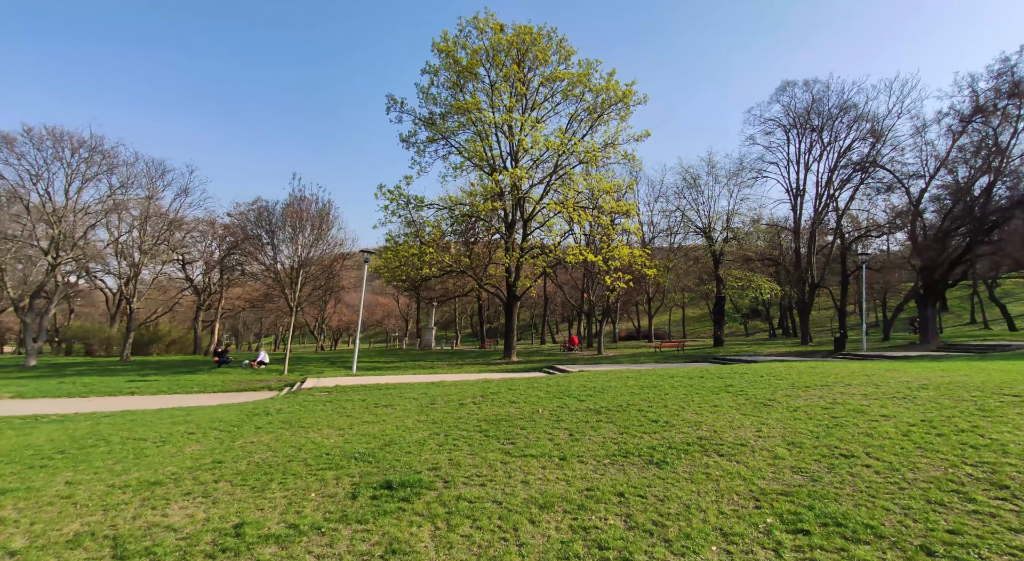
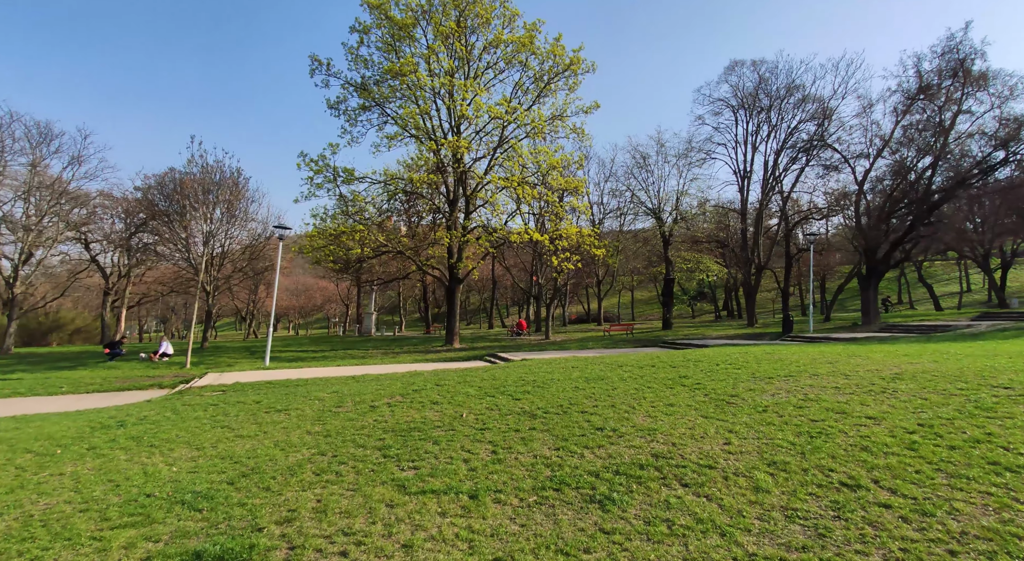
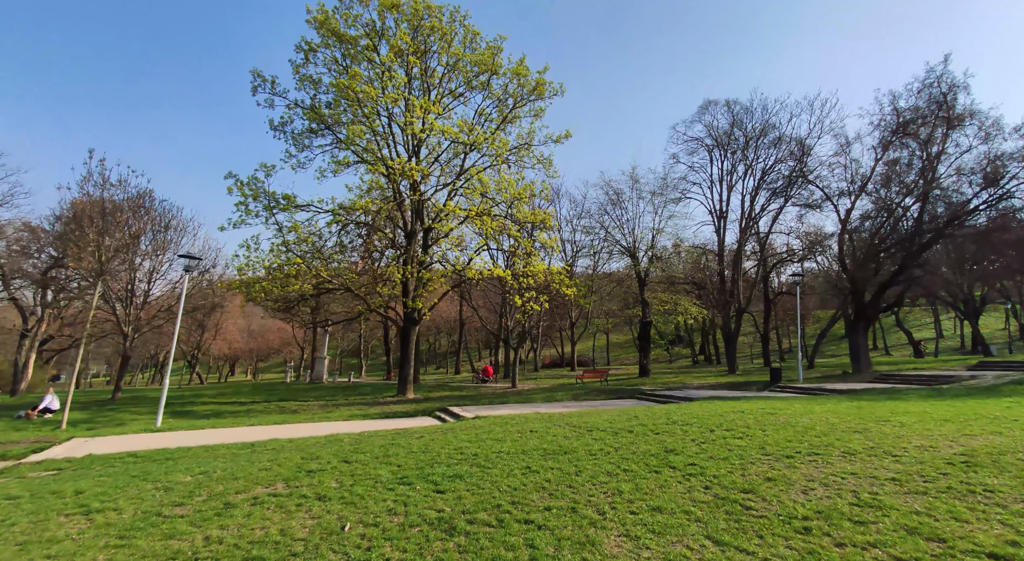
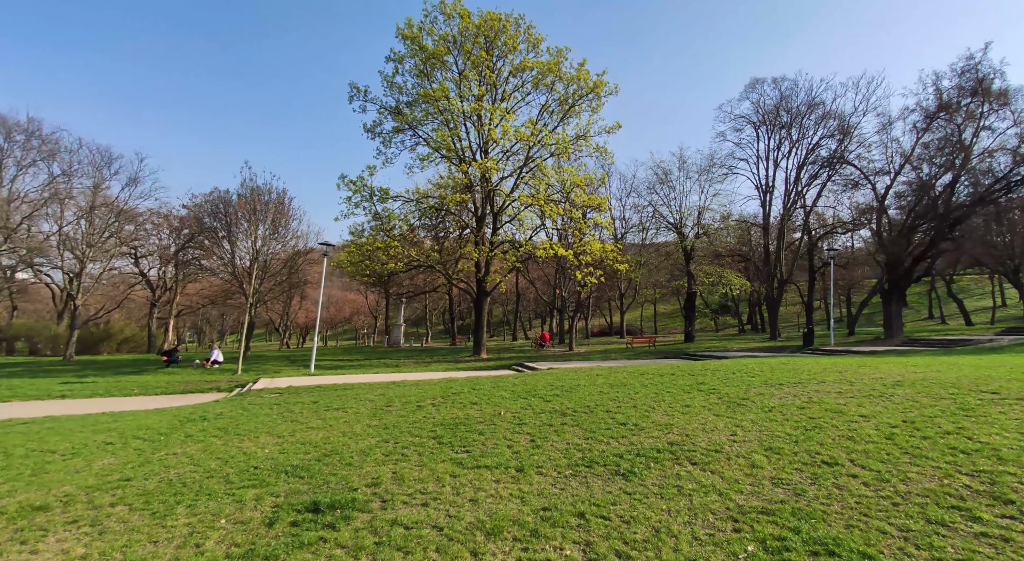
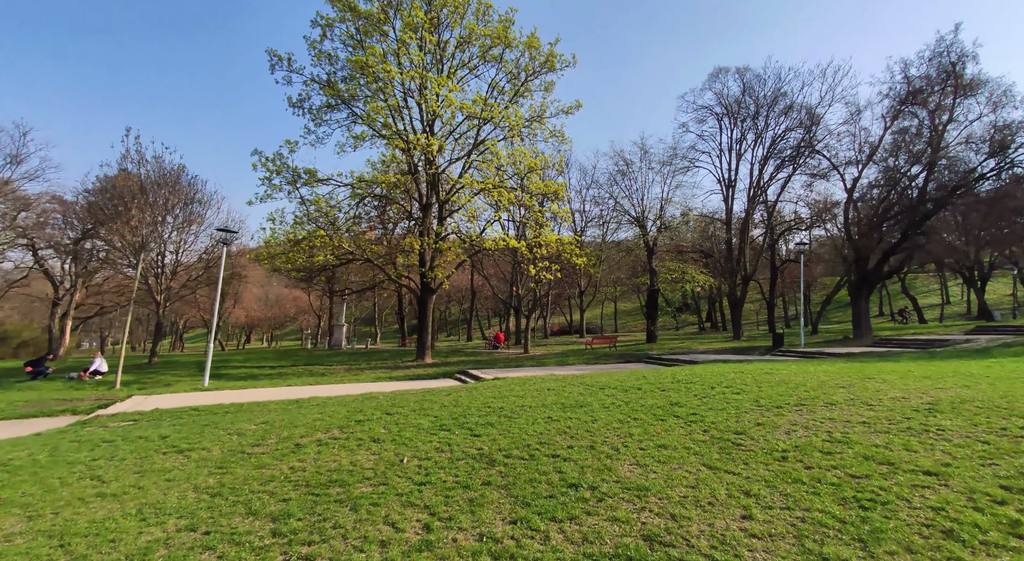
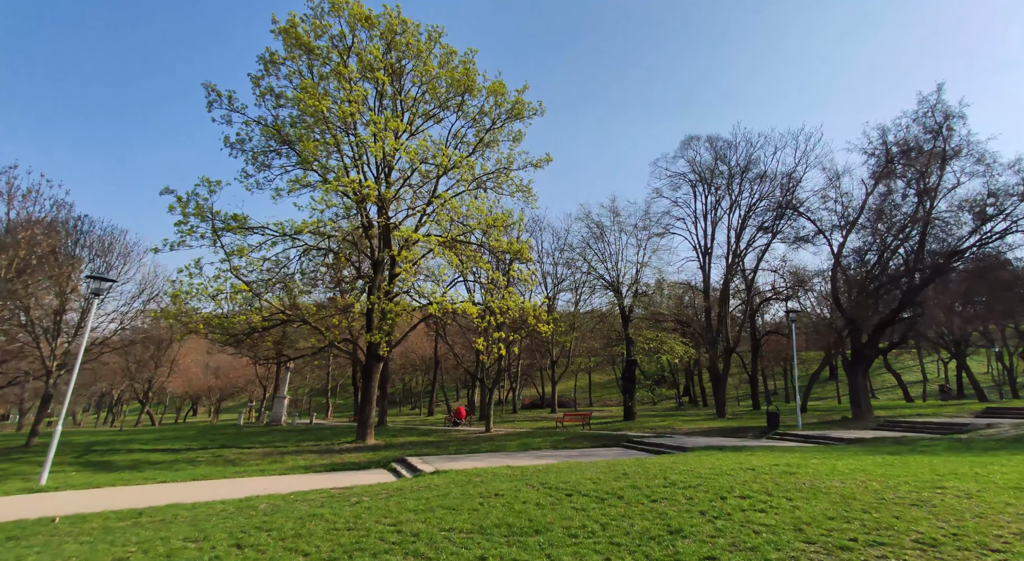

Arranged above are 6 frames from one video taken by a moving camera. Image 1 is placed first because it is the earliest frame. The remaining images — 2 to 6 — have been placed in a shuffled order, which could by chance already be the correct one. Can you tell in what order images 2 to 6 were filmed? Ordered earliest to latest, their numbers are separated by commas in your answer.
4, 2, 5, 3, 6
